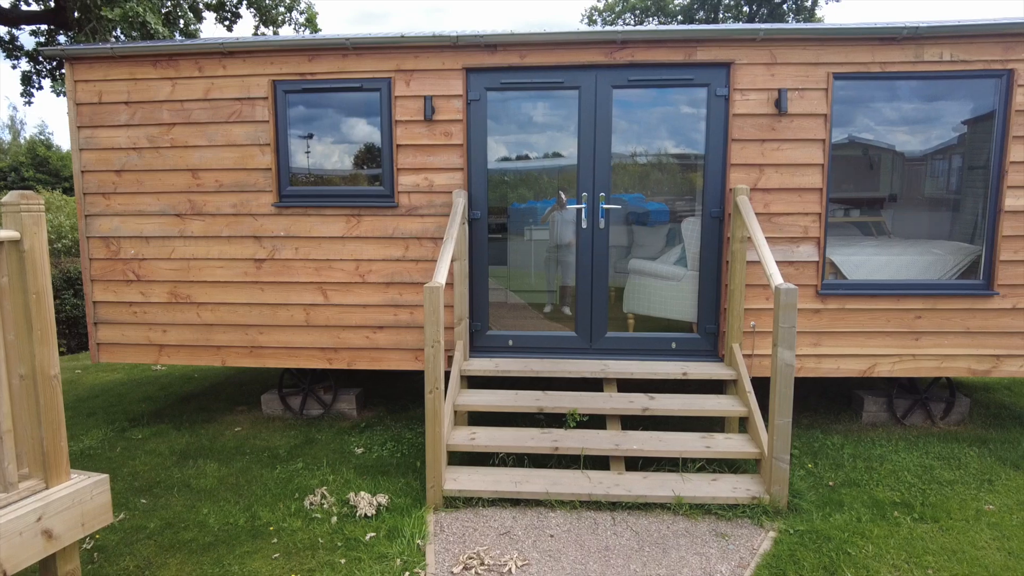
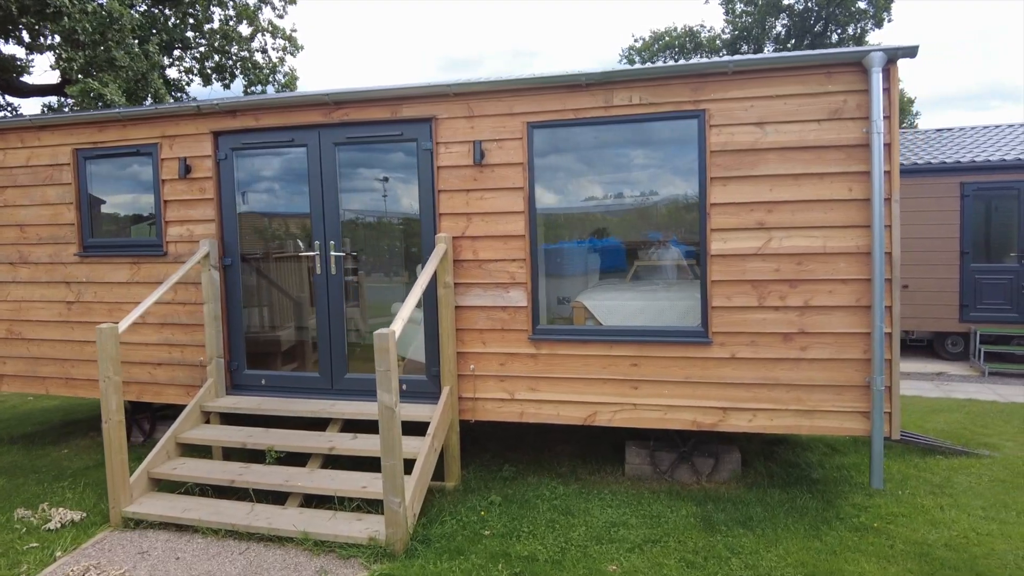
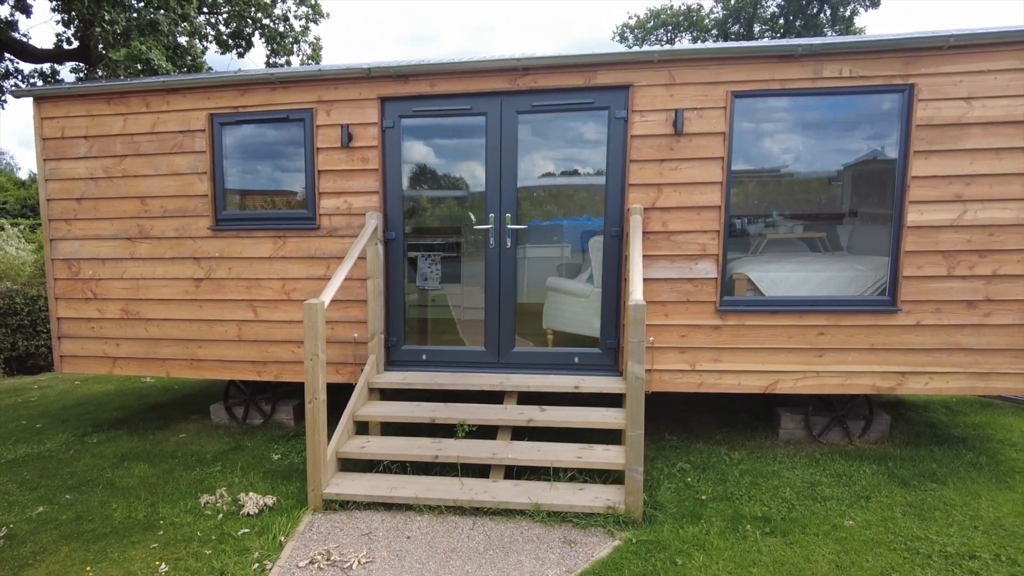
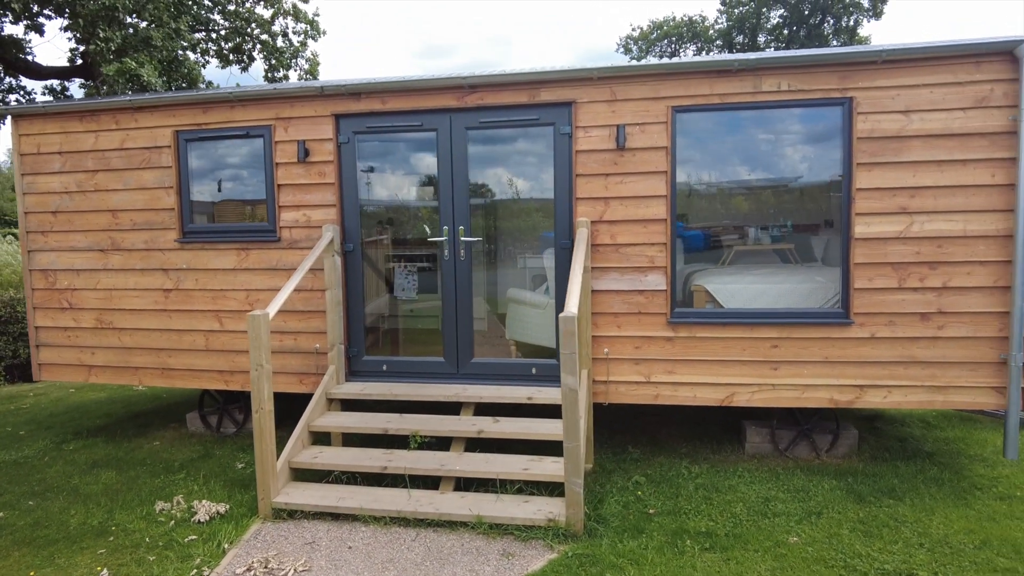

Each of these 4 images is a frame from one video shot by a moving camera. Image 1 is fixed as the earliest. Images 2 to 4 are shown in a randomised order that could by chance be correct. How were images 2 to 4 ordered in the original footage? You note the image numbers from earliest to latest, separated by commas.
3, 4, 2
